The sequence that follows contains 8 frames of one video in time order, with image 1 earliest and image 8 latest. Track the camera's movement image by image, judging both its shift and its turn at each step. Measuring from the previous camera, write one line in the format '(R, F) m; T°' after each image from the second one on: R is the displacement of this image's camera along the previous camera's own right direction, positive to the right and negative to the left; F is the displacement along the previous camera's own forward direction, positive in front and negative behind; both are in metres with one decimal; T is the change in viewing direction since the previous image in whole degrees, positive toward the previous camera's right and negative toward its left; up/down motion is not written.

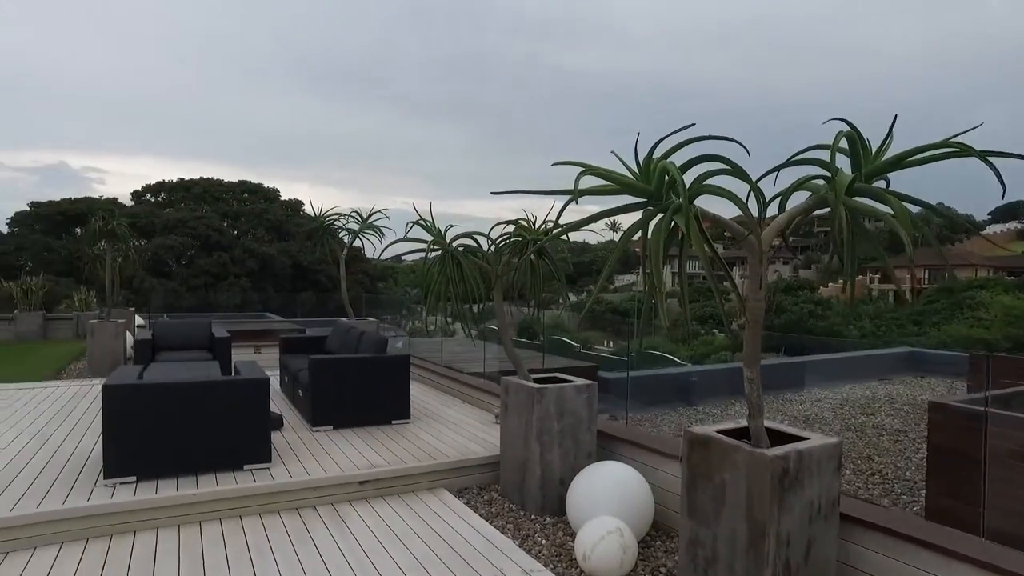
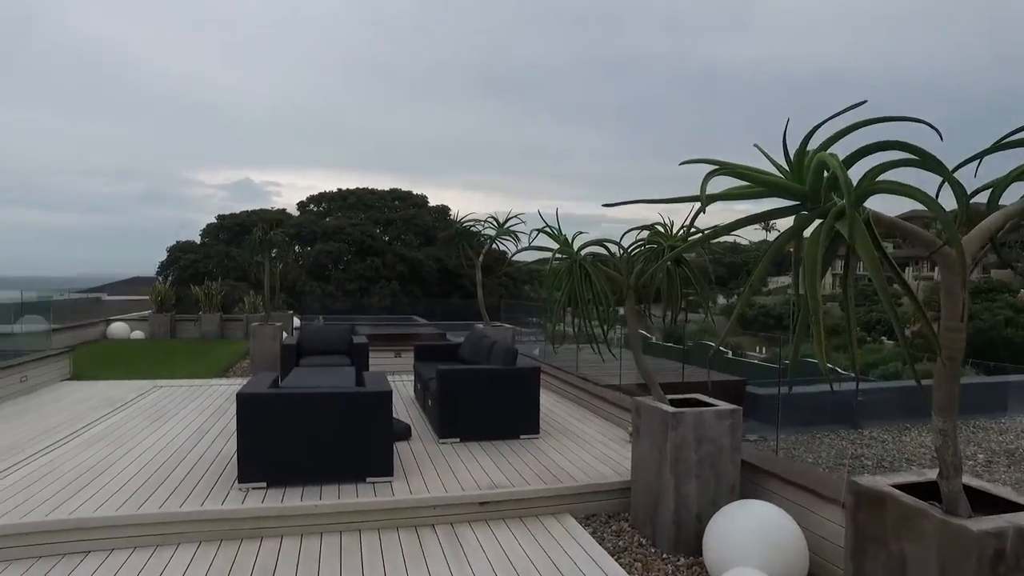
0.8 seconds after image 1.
(+0.1, +0.2) m; -12°
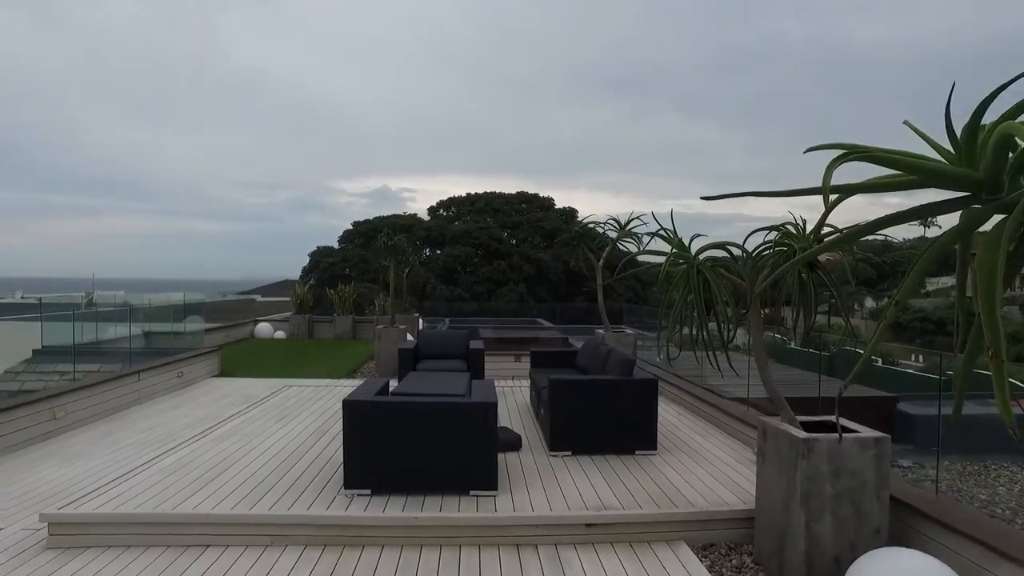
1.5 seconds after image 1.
(+0.1, +0.2) m; -11°
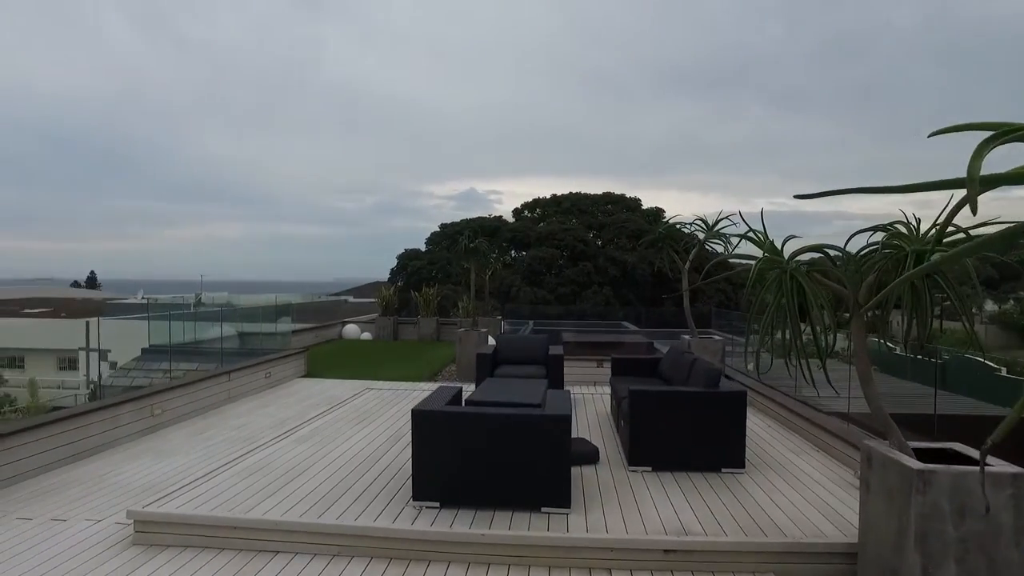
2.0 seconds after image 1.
(+0.1, +0.2) m; -7°
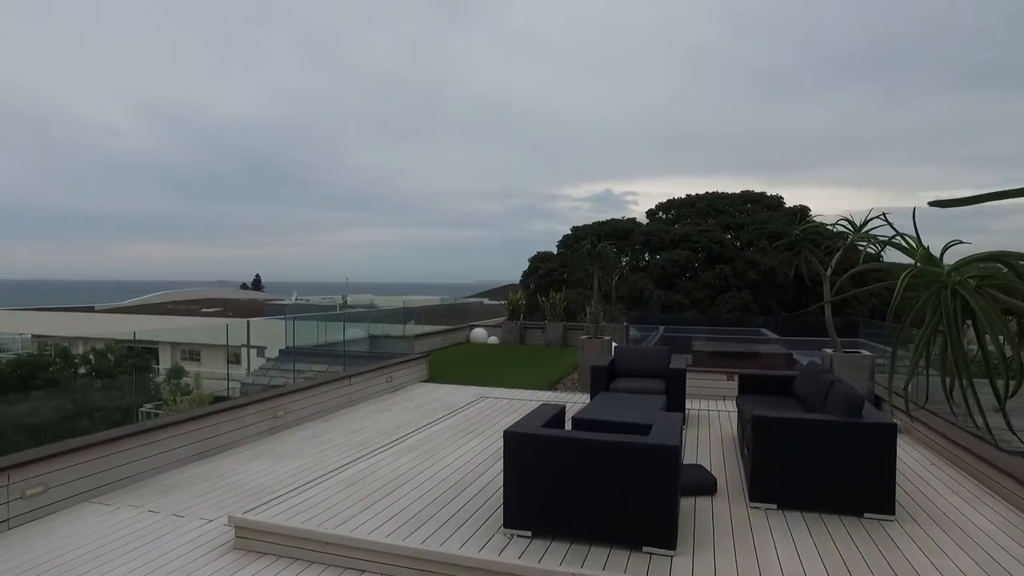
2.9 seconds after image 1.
(+0.1, +0.3) m; -11°
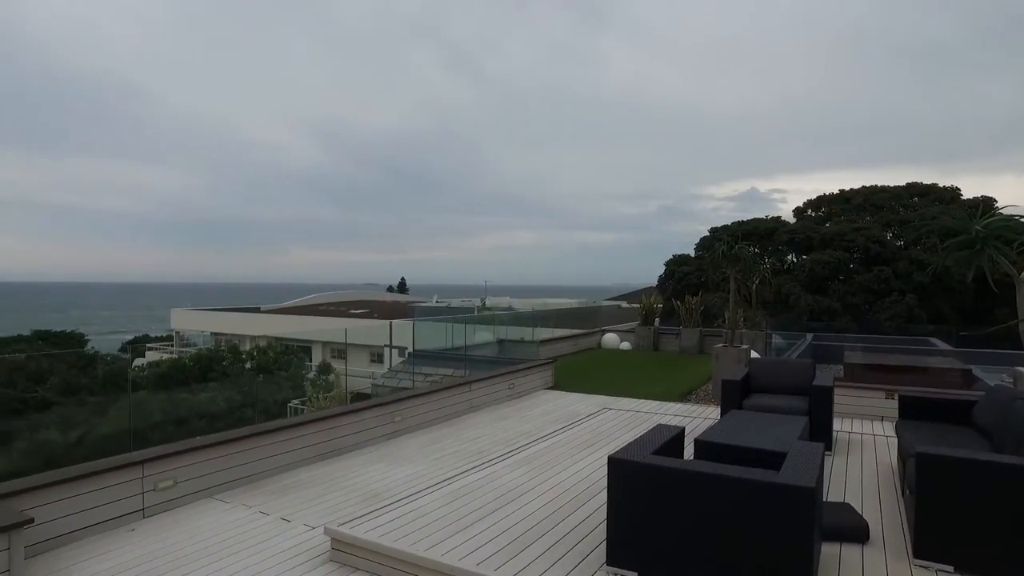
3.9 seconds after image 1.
(+0.1, +0.3) m; -12°
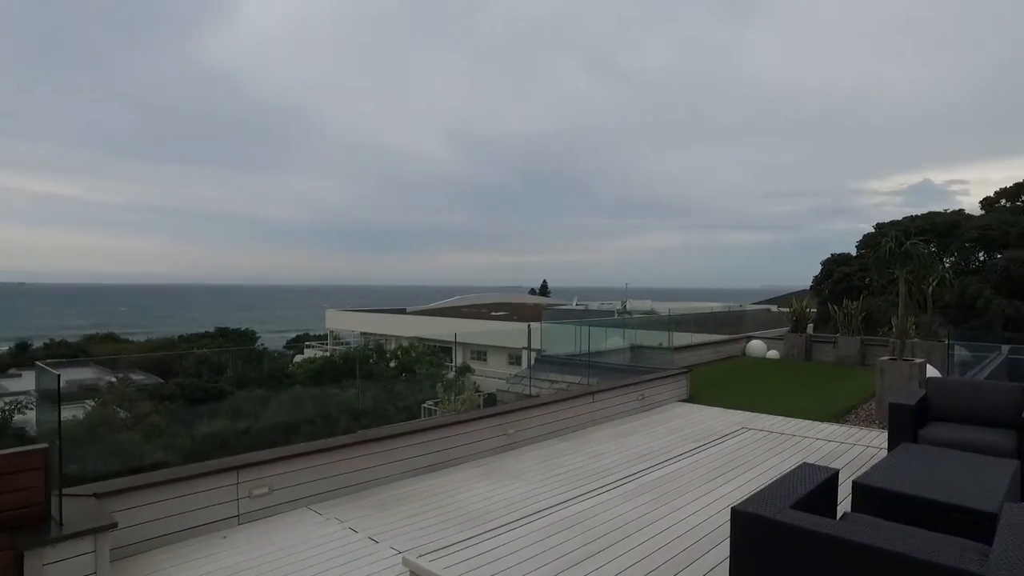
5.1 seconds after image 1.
(+0.2, +0.5) m; -12°
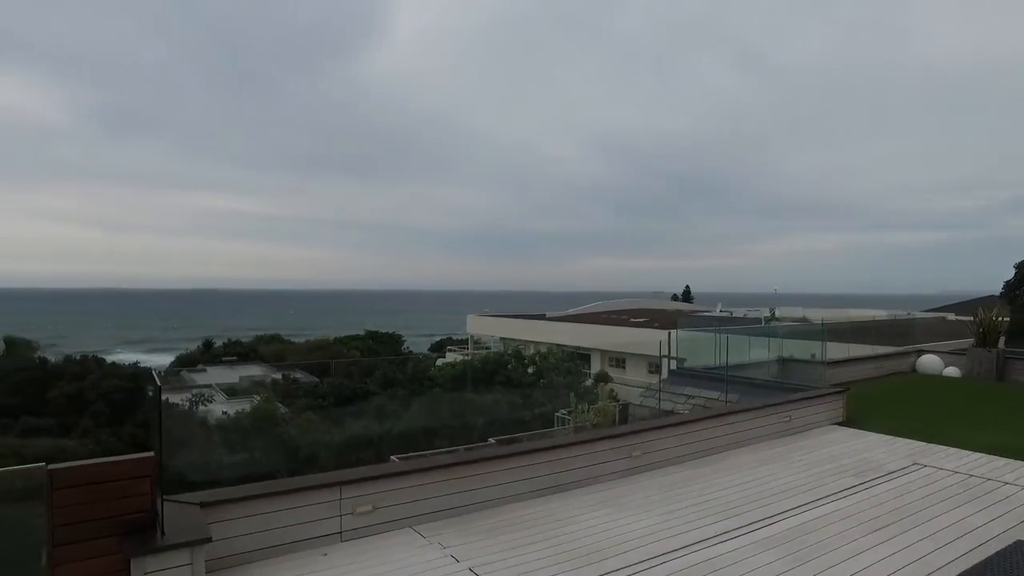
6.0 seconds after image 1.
(+0.1, +0.4) m; -12°
